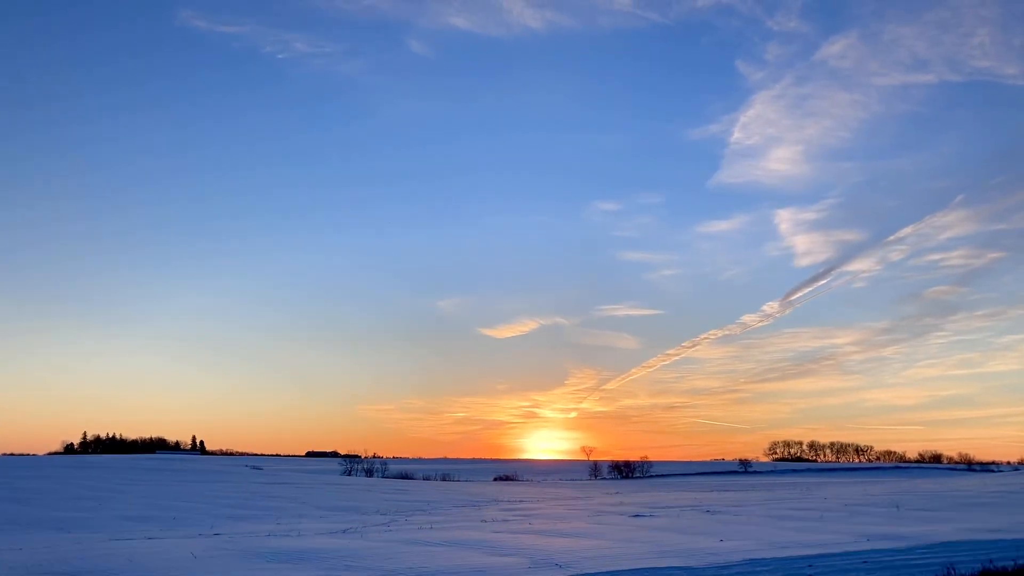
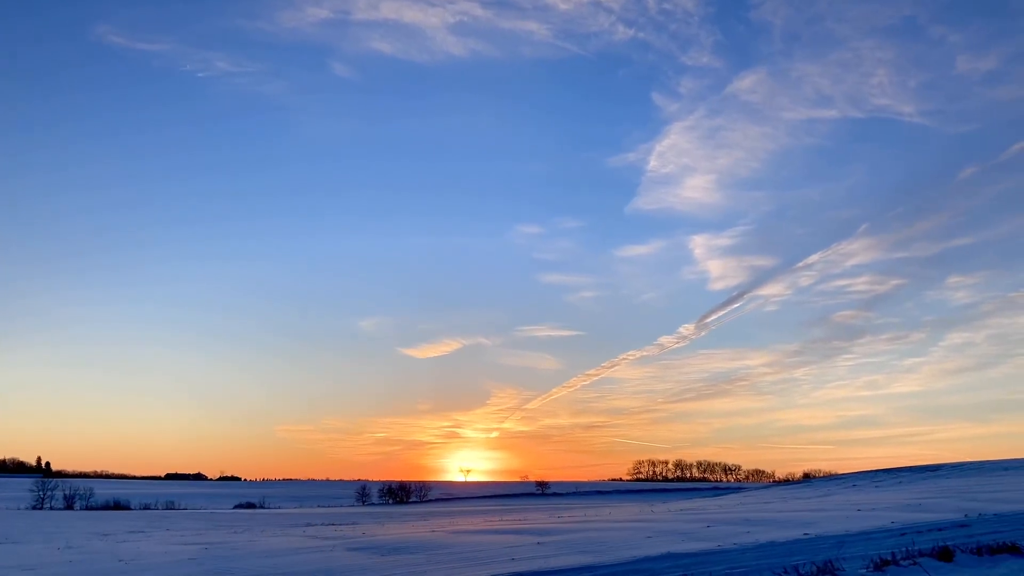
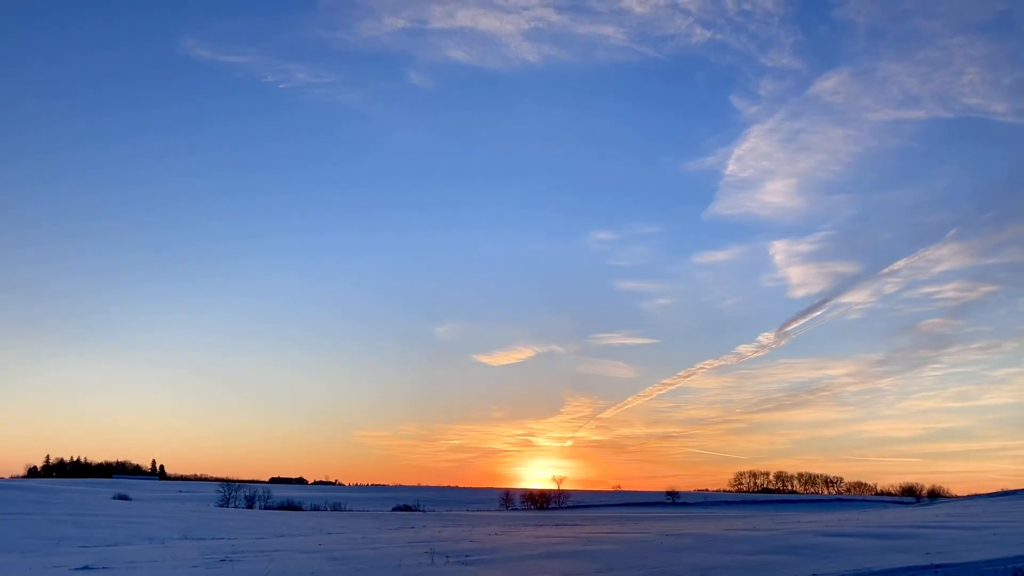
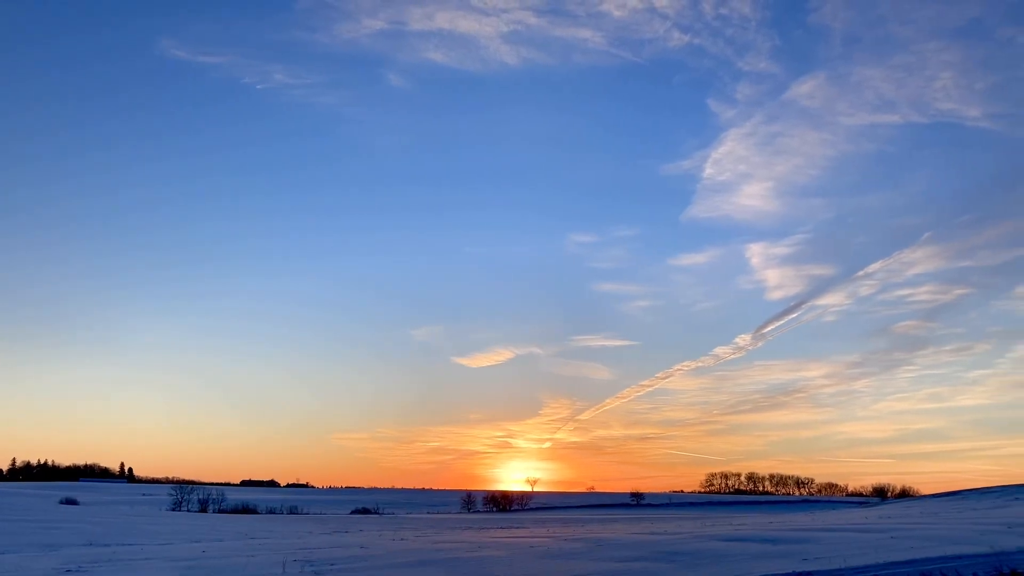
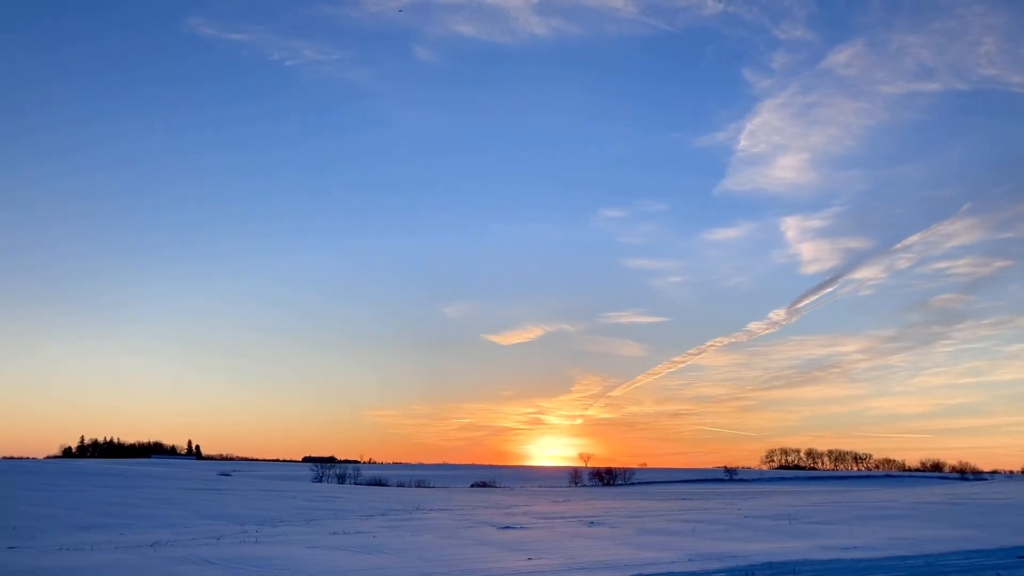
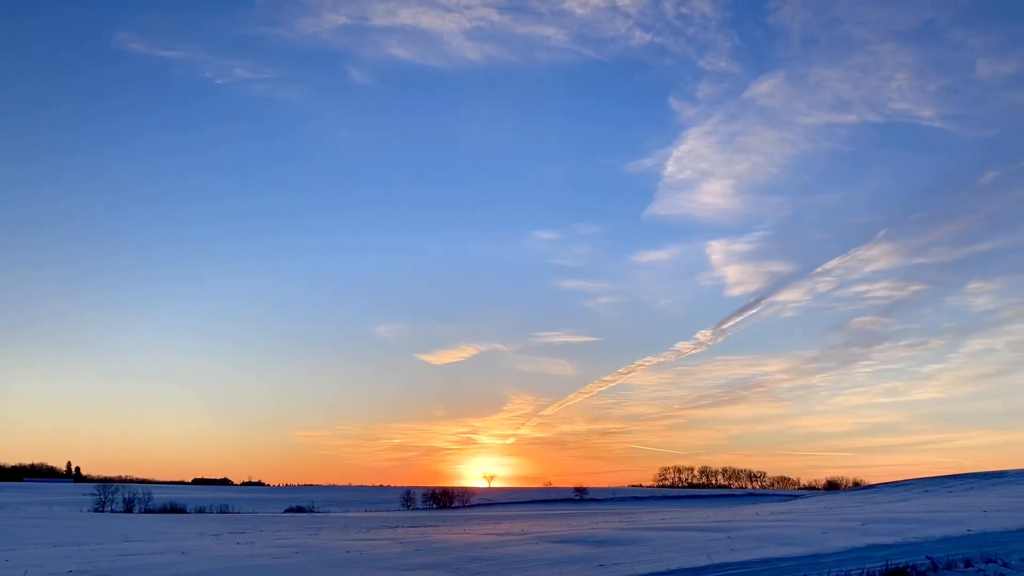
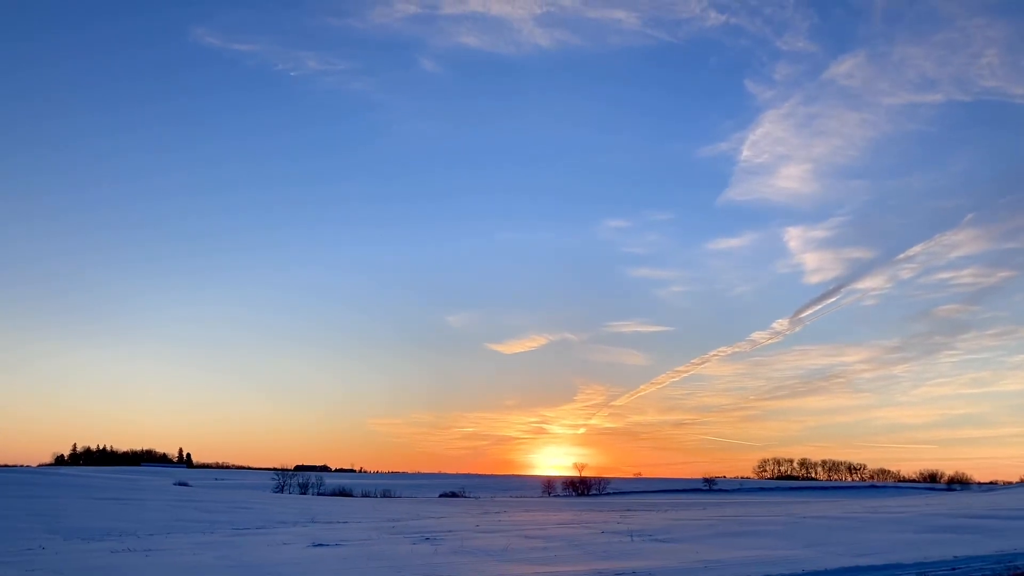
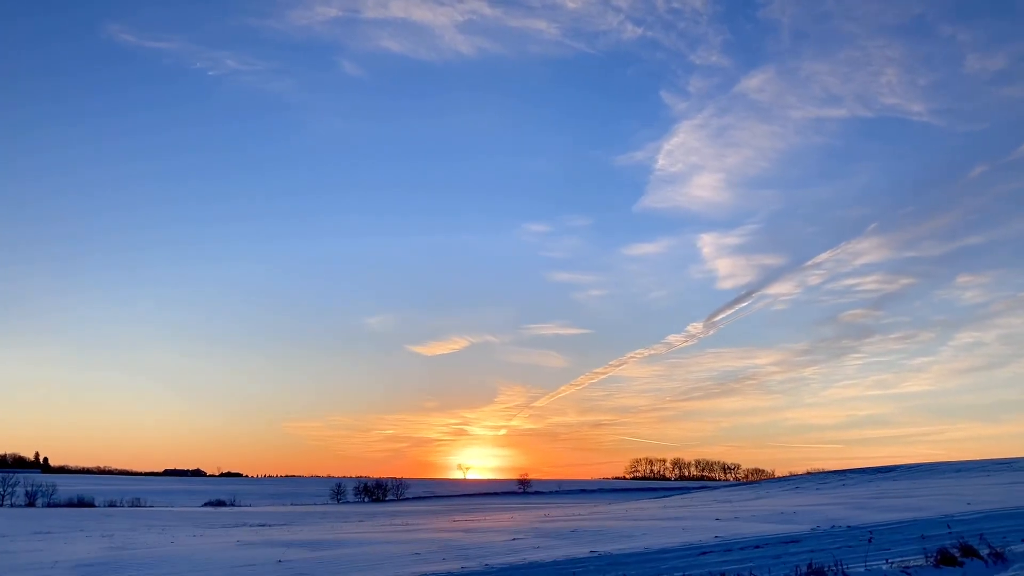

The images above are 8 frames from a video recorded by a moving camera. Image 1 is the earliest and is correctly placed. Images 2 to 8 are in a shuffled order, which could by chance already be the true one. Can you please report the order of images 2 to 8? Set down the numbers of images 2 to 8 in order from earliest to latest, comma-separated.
5, 7, 3, 4, 6, 2, 8
